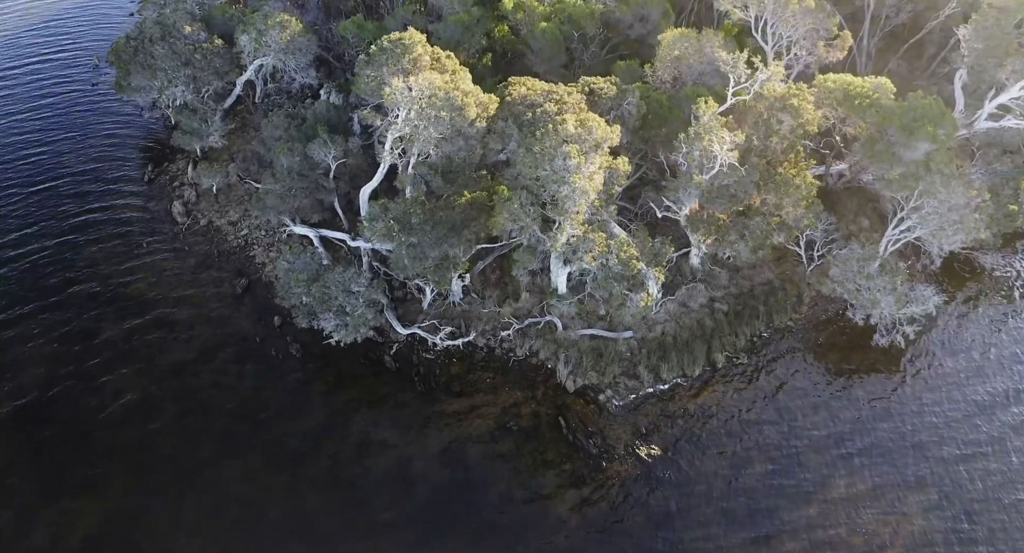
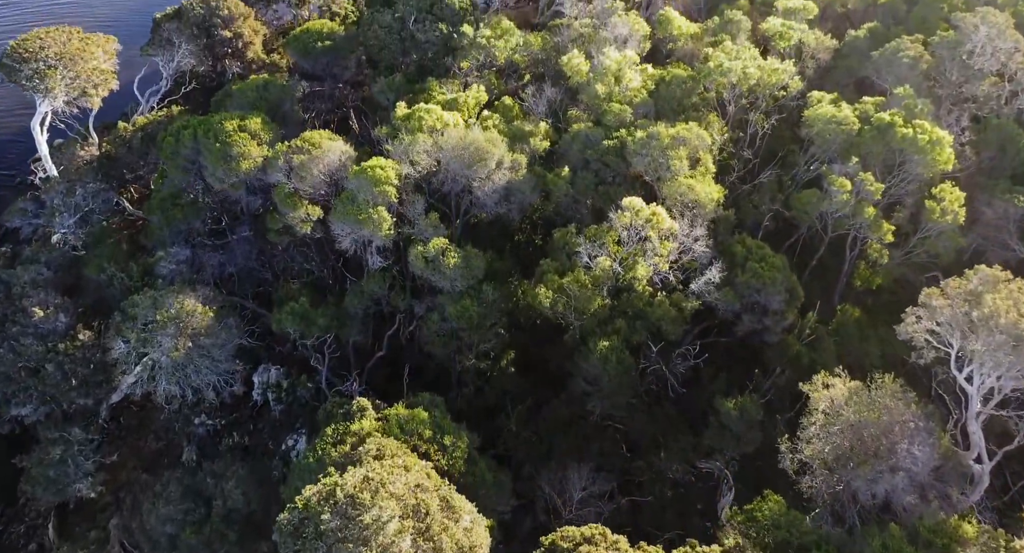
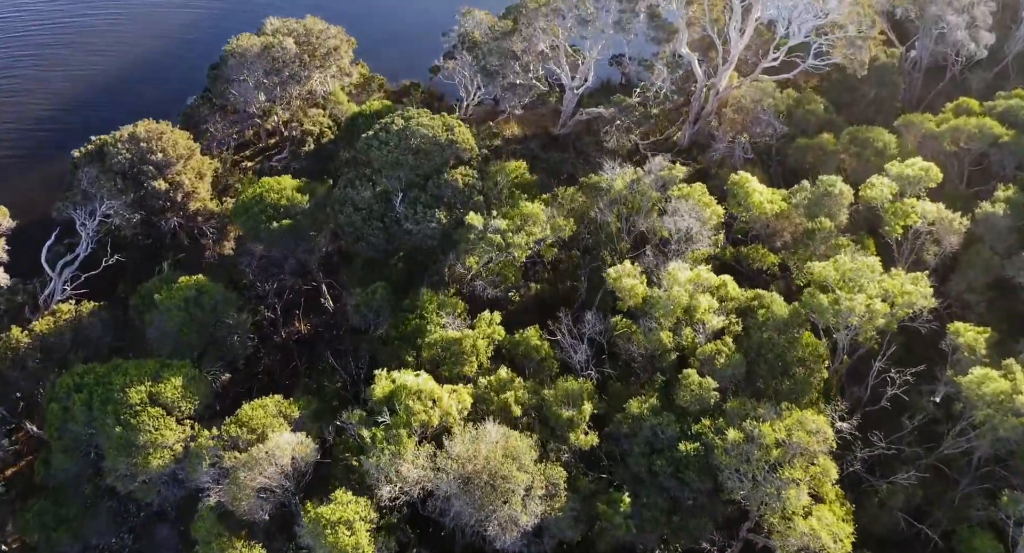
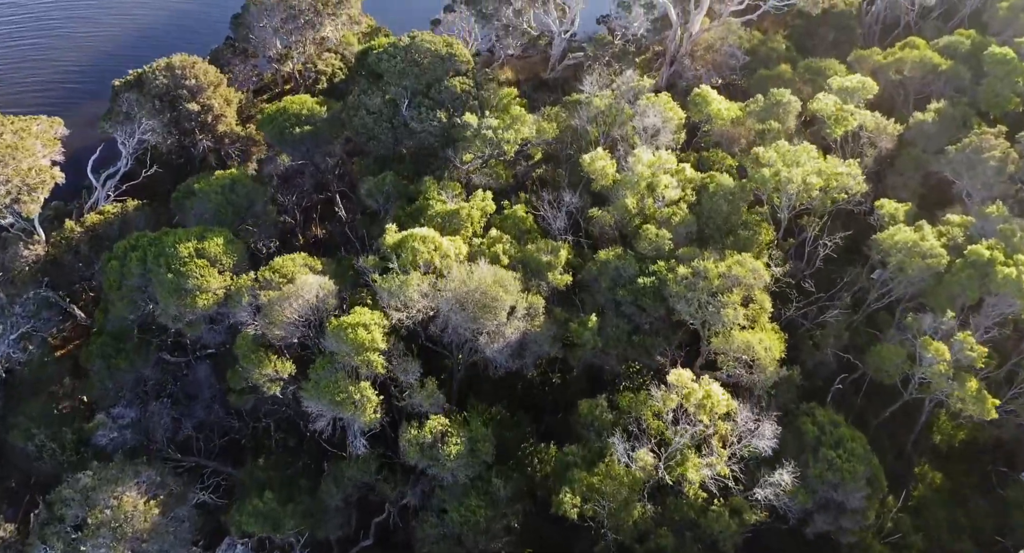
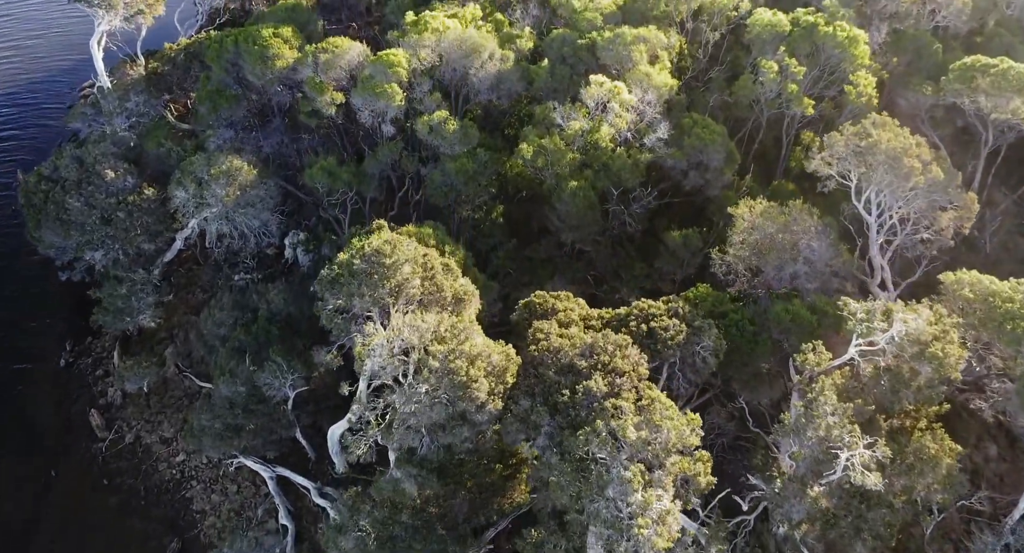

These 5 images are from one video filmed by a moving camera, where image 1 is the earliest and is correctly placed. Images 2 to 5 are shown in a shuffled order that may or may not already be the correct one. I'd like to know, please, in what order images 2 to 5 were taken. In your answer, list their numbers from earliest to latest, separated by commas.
5, 2, 4, 3
